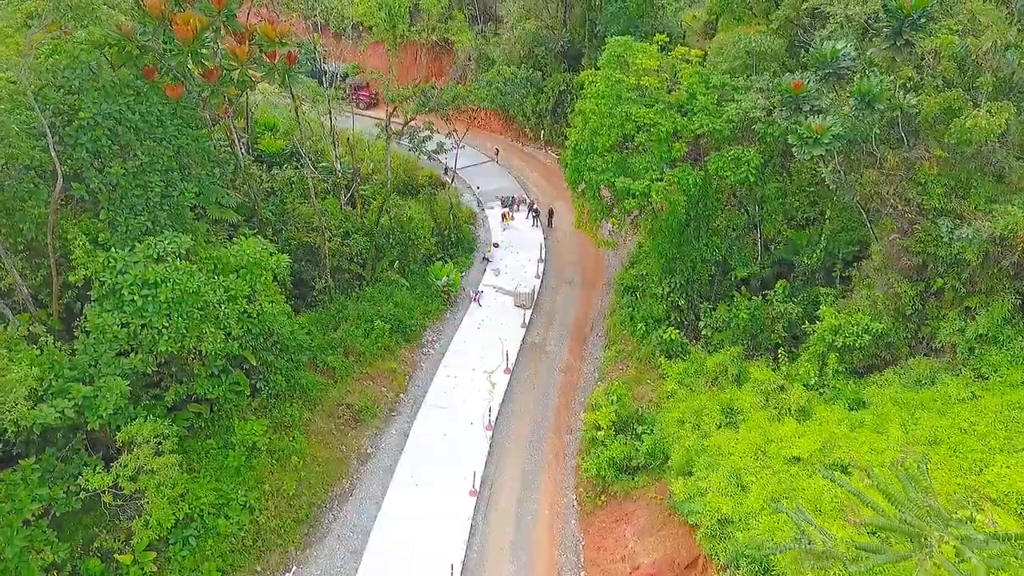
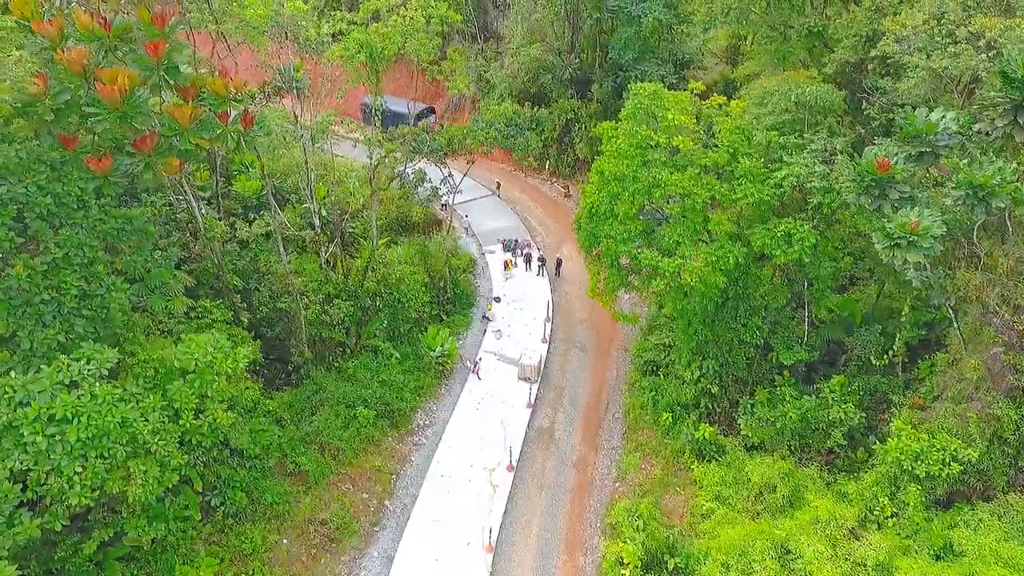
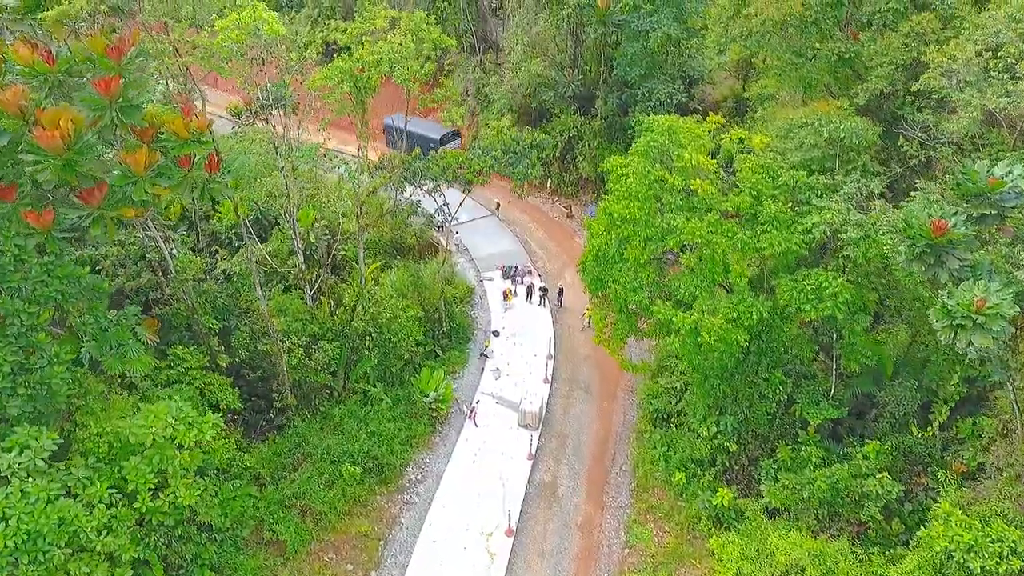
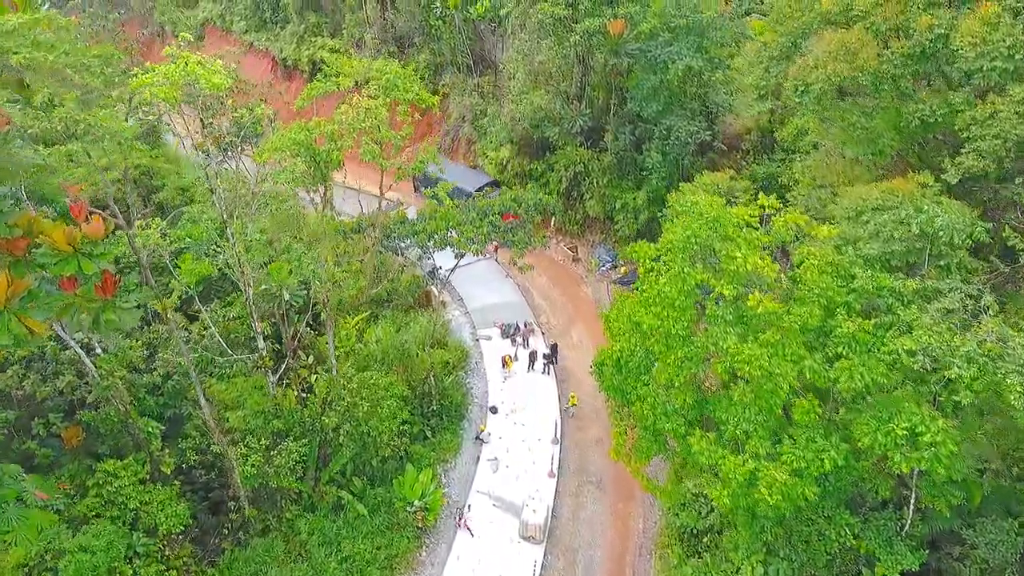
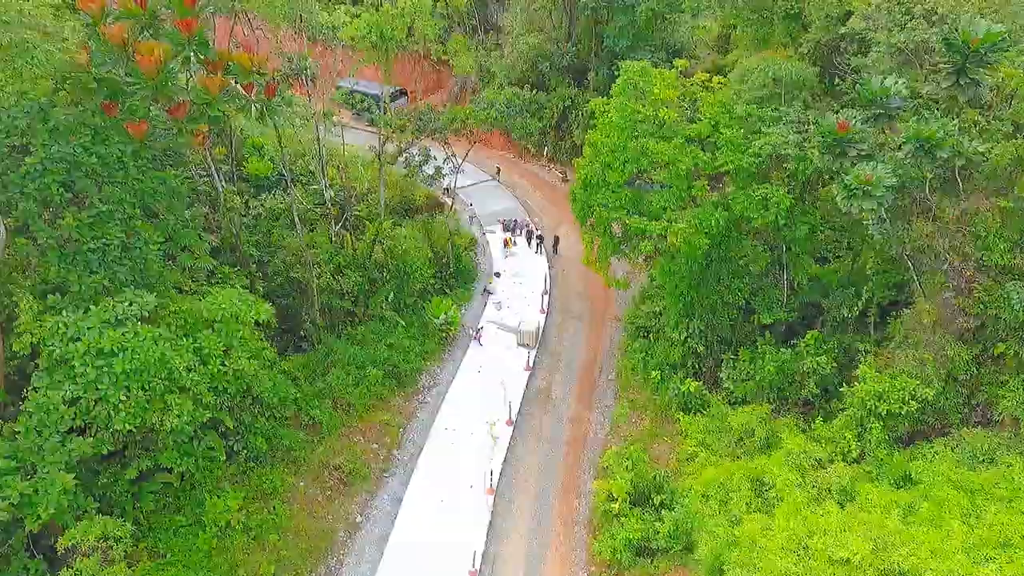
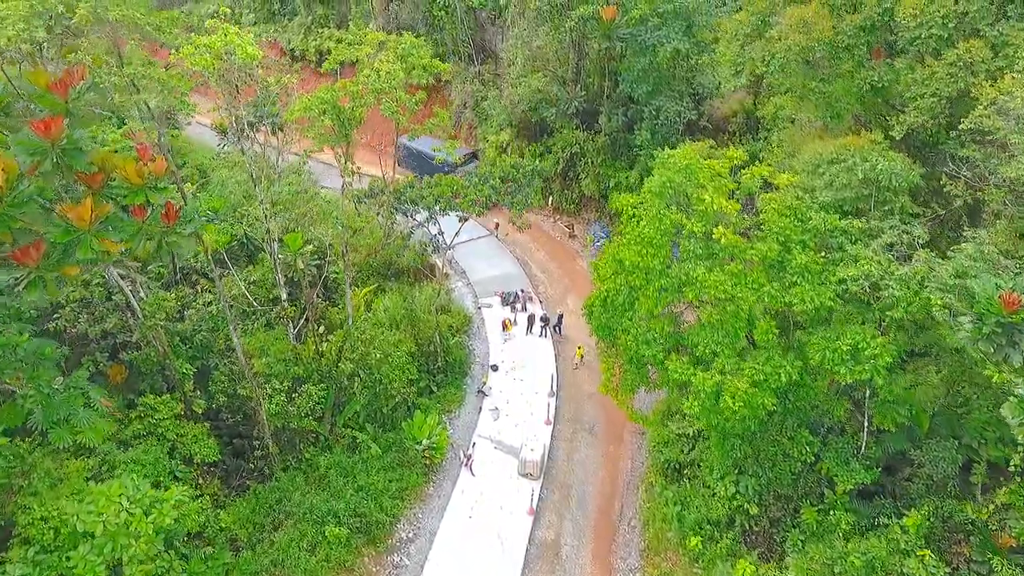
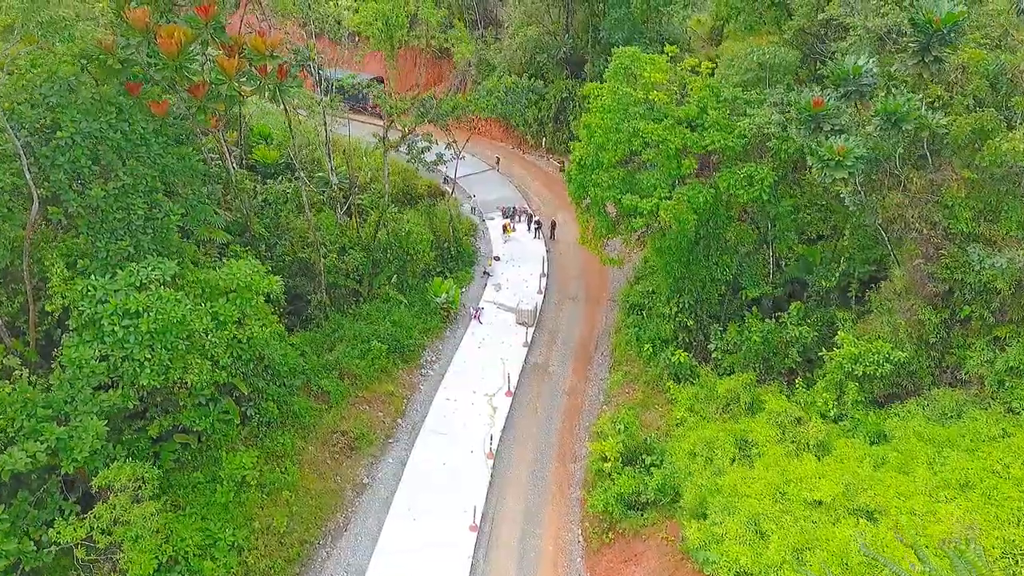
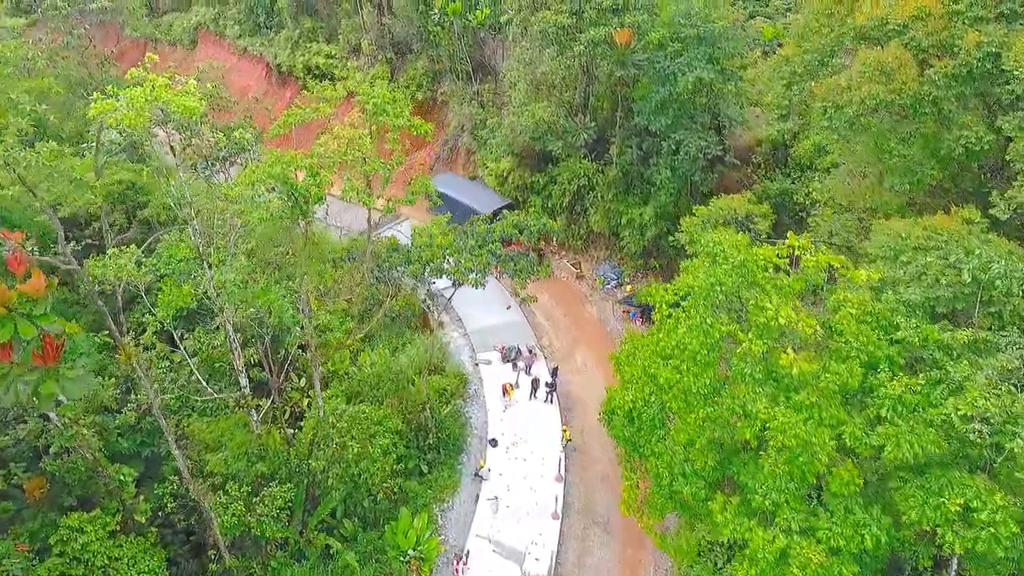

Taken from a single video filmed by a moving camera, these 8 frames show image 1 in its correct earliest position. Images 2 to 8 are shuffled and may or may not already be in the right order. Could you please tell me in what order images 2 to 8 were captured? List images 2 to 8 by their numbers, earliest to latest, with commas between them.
7, 5, 2, 3, 6, 4, 8
